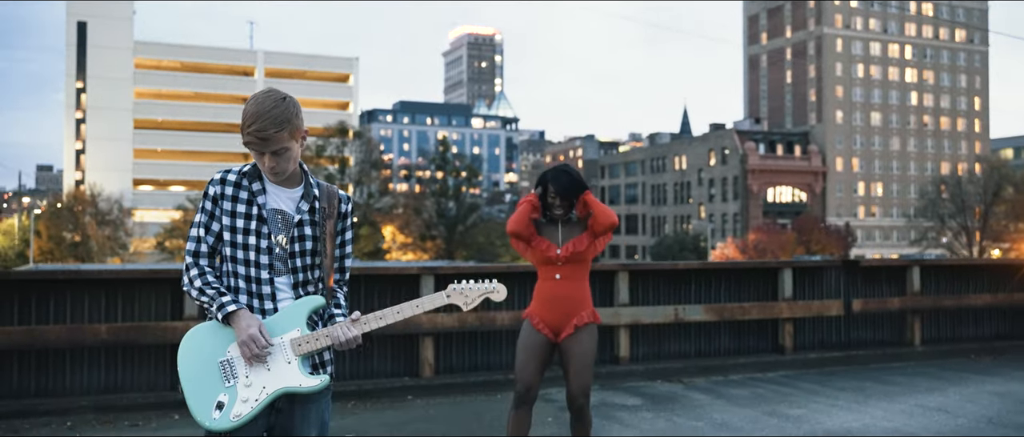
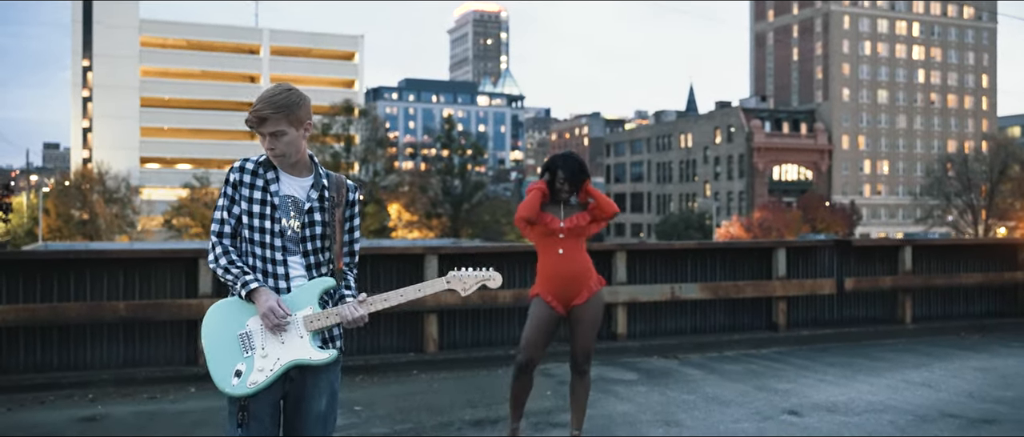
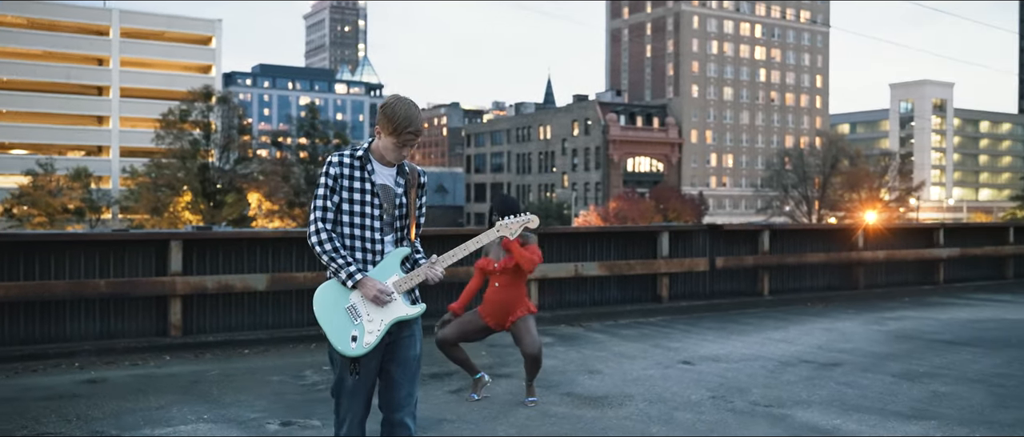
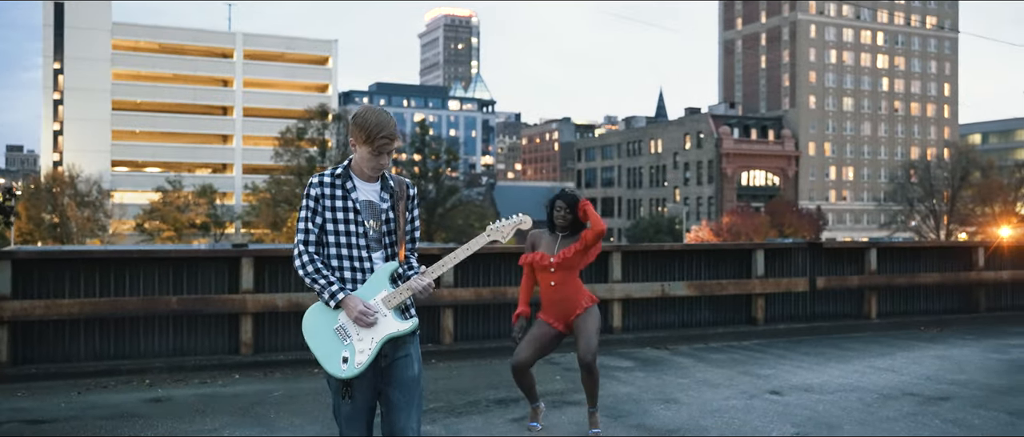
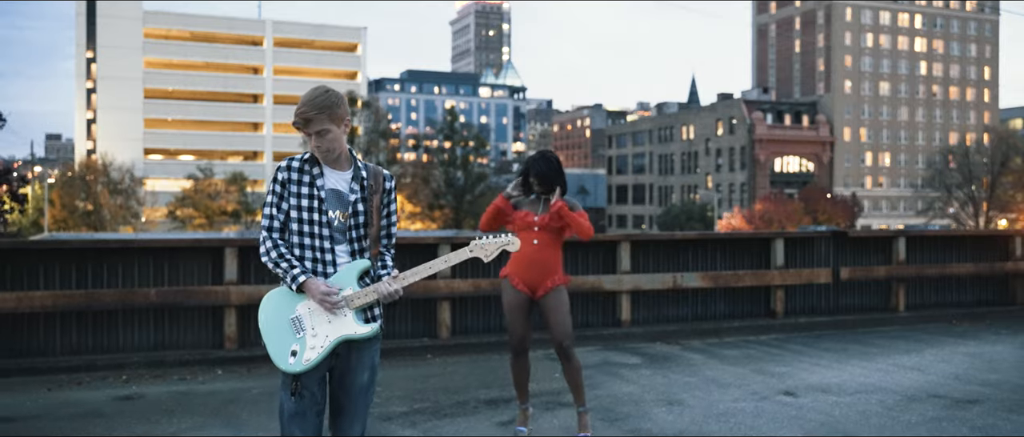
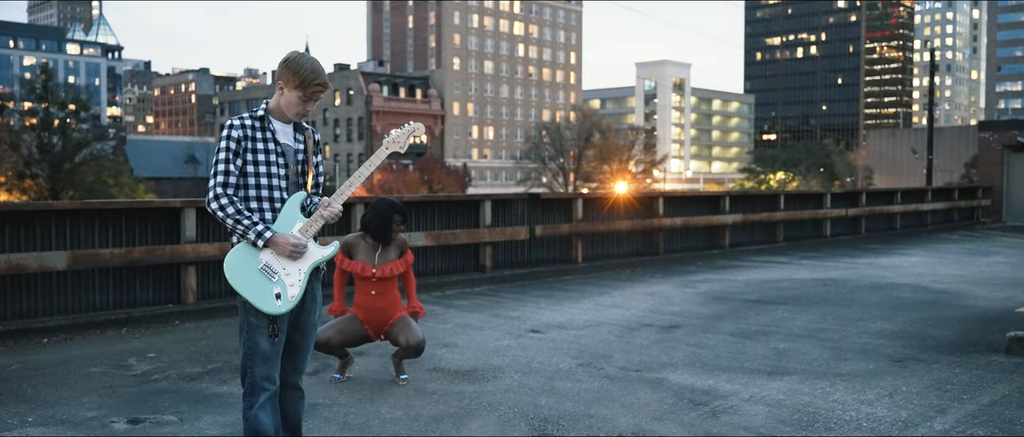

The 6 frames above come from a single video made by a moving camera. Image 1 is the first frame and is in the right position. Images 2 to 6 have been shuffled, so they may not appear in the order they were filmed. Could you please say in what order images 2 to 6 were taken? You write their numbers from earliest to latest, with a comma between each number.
2, 5, 4, 3, 6
